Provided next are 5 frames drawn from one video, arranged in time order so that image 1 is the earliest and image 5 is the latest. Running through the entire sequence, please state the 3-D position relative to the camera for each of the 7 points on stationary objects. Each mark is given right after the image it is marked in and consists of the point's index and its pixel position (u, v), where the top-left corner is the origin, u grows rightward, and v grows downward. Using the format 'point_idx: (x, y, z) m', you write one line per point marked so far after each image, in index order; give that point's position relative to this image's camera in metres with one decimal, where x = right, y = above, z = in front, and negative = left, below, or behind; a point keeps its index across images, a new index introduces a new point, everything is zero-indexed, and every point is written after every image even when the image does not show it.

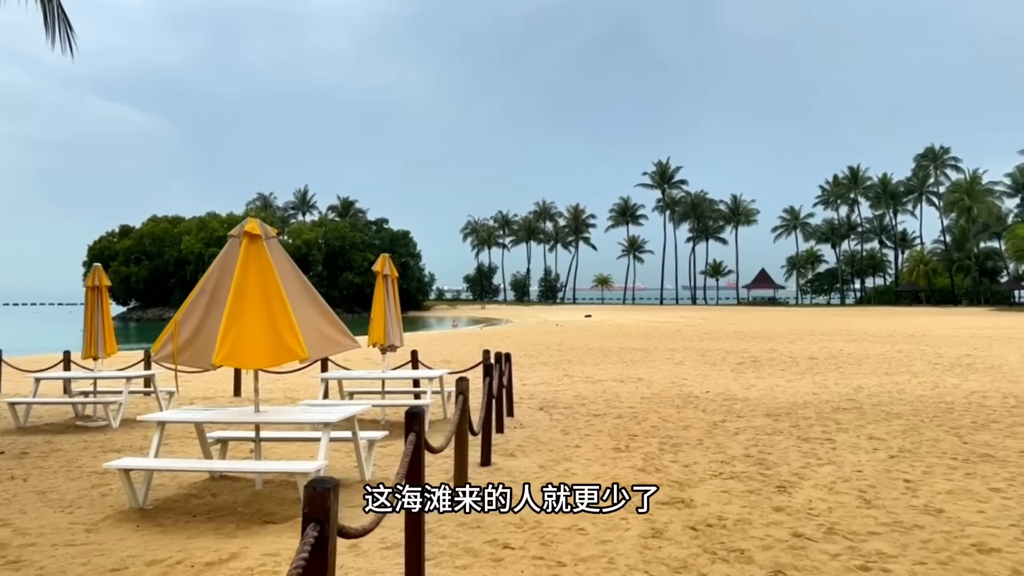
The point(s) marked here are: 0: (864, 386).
0: (+6.0, -1.7, +12.0) m
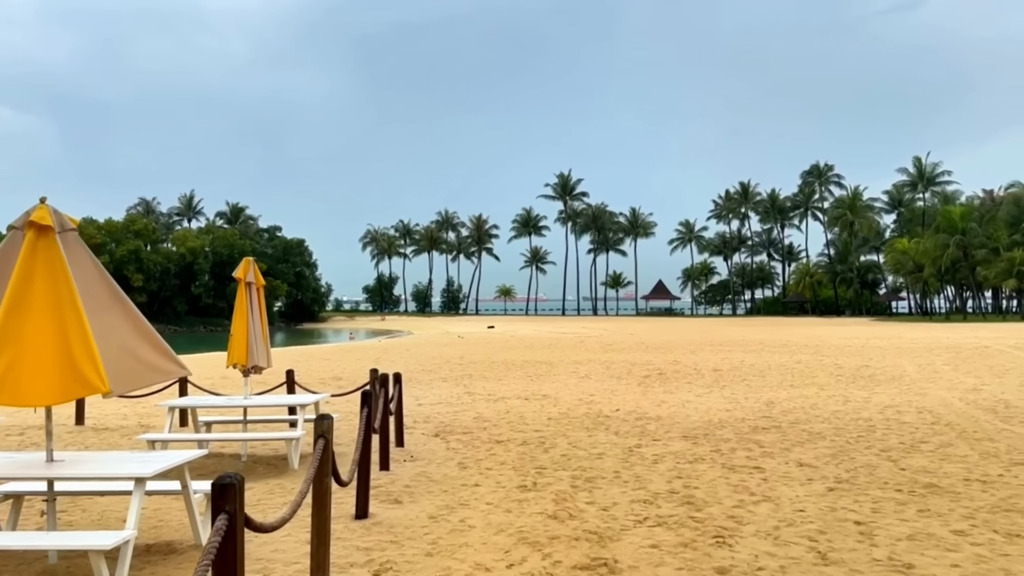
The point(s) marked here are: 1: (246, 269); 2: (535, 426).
0: (+4.3, -1.9, +11.5) m
1: (-3.0, +0.2, +7.9) m
2: (+0.3, -1.8, +9.2) m
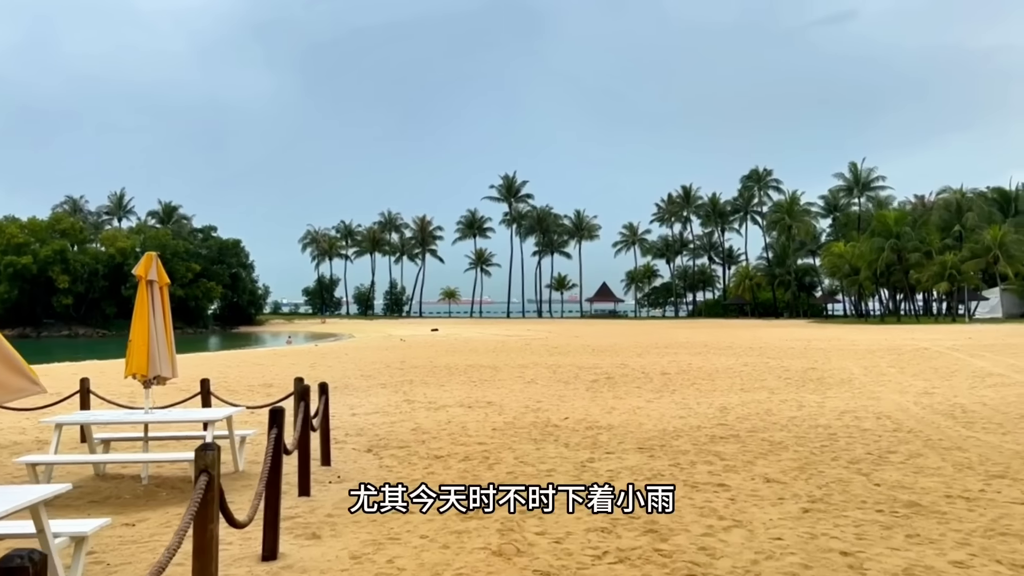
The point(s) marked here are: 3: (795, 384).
0: (+3.4, -1.9, +11.1) m
1: (-3.6, +0.2, +6.9) m
2: (-0.4, -1.8, +8.5) m
3: (+5.6, -1.9, +13.9) m
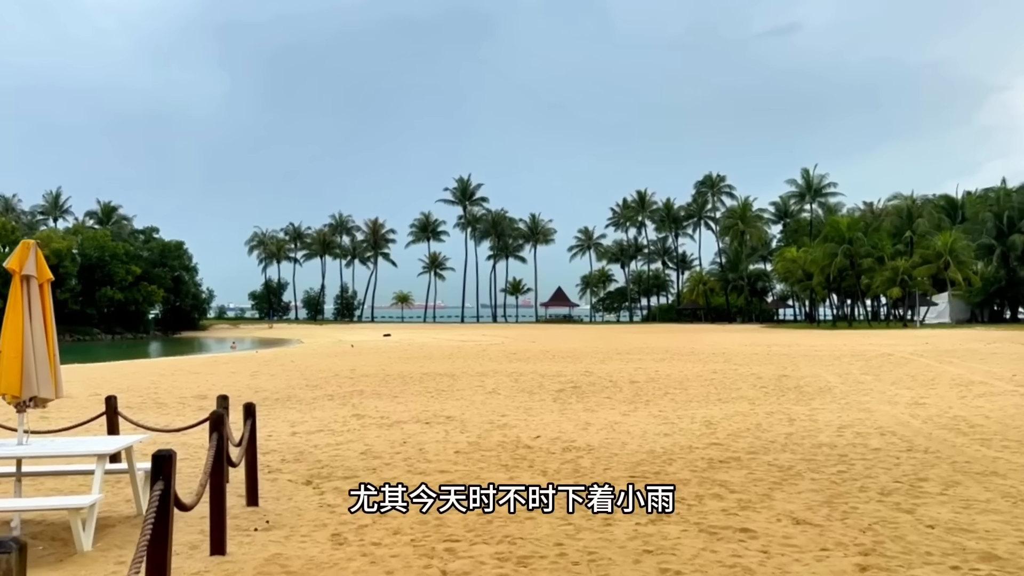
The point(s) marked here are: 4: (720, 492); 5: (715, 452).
0: (+2.9, -1.9, +10.1) m
1: (-3.8, +0.2, +5.5) m
2: (-0.8, -1.8, +7.3) m
3: (+4.9, -2.0, +13.1) m
4: (+1.7, -1.7, +5.8) m
5: (+2.1, -1.8, +7.5) m
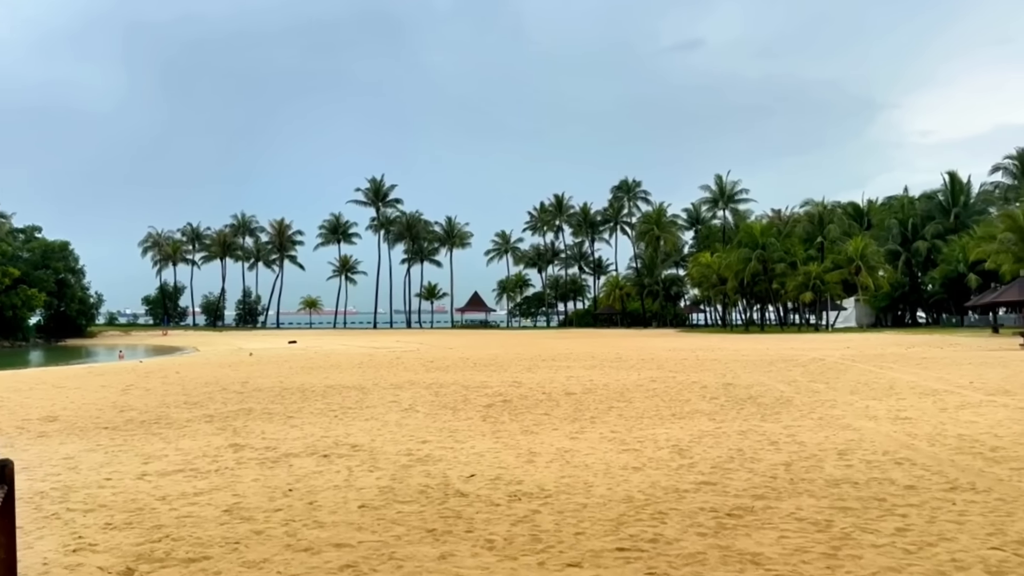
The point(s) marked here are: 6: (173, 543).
0: (+2.0, -1.8, +8.3) m
1: (-4.1, +0.4, +2.9) m
2: (-1.3, -1.7, +5.0) m
3: (+3.6, -1.9, +11.5) m
4: (+1.4, -1.6, +3.9) m
5: (+1.6, -1.7, +5.6) m
6: (-2.5, -1.8, +5.1) m
